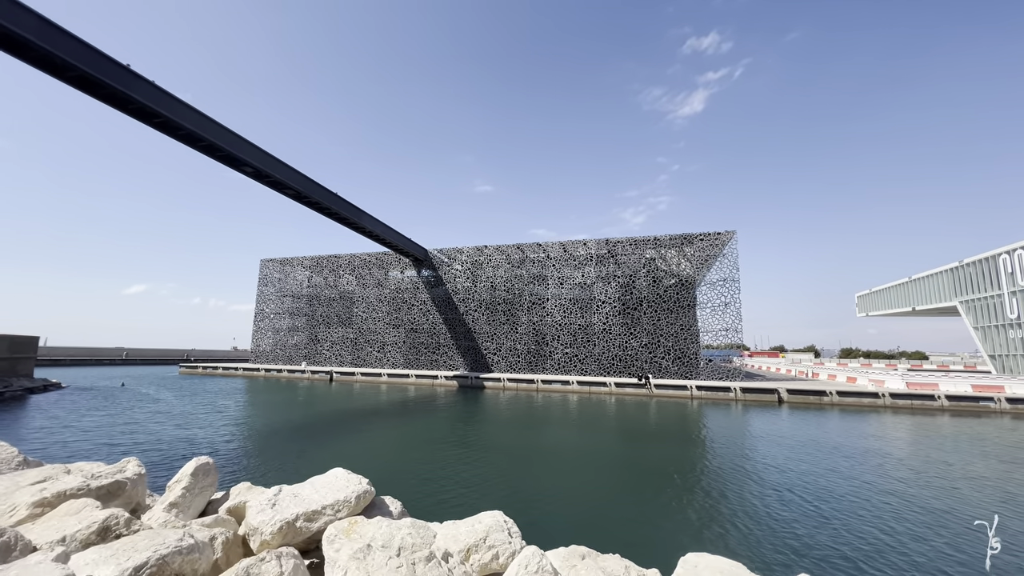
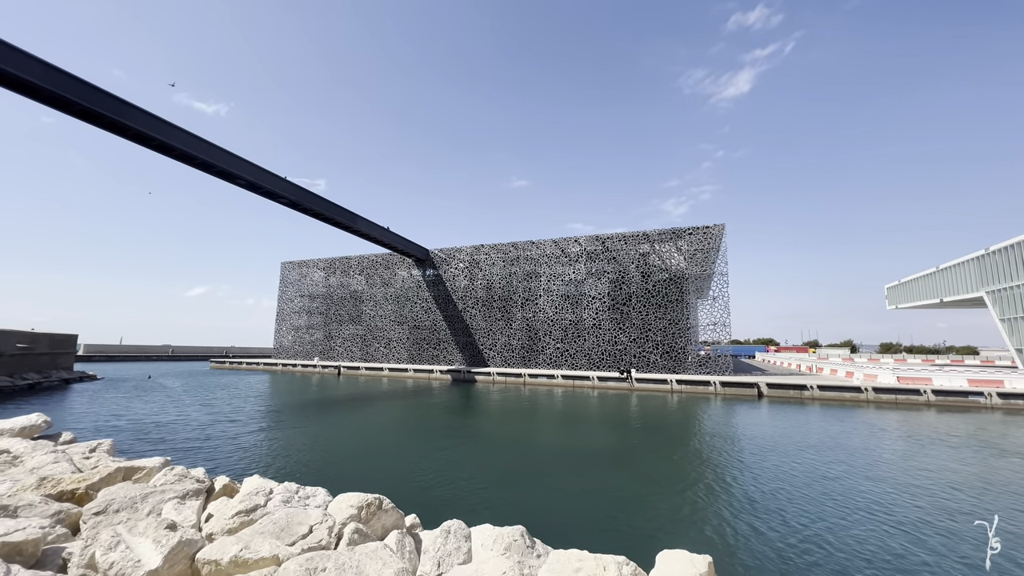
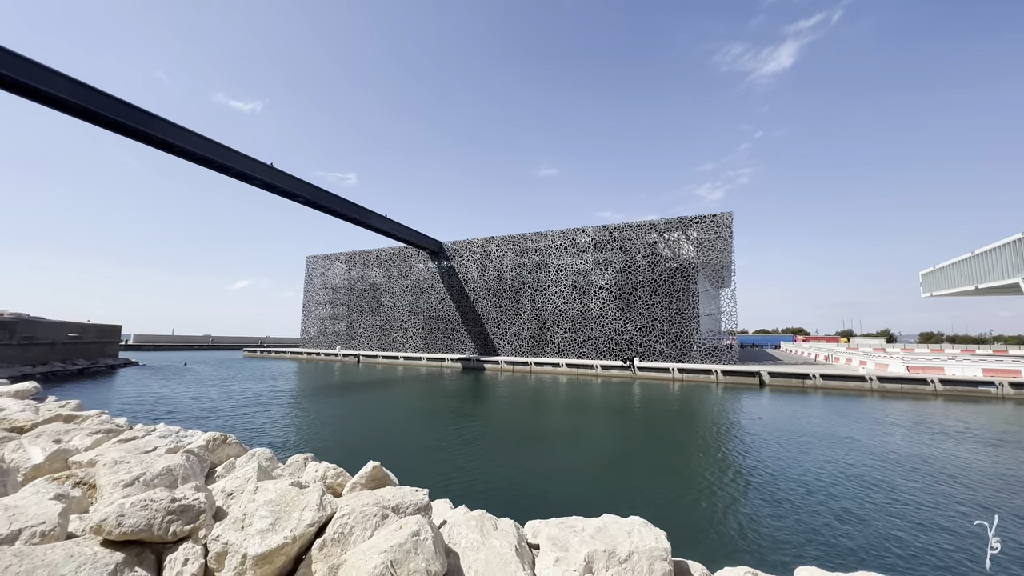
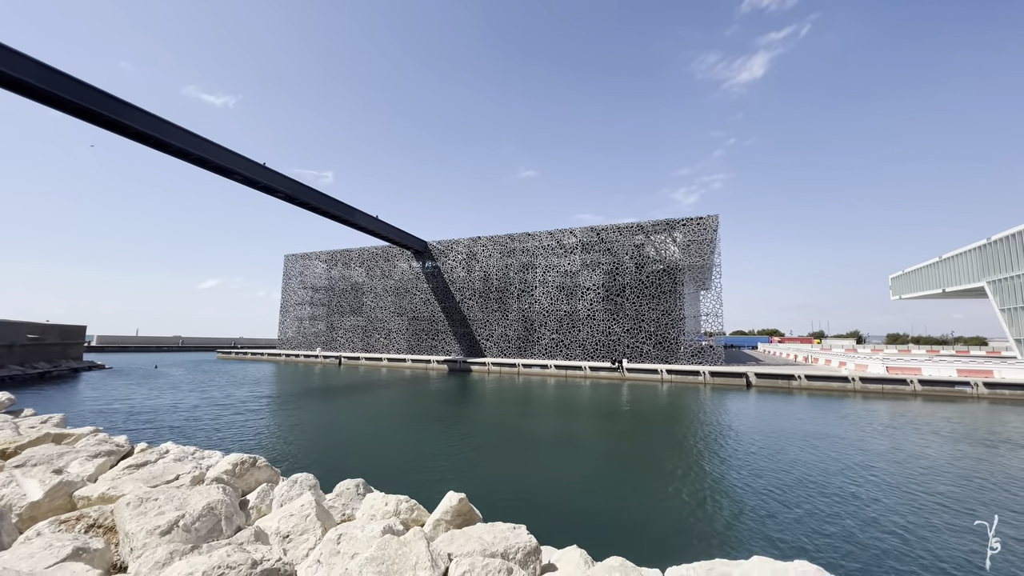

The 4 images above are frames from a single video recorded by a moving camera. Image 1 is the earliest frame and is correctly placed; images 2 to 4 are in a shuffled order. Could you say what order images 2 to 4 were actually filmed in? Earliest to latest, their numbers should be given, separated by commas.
2, 4, 3
